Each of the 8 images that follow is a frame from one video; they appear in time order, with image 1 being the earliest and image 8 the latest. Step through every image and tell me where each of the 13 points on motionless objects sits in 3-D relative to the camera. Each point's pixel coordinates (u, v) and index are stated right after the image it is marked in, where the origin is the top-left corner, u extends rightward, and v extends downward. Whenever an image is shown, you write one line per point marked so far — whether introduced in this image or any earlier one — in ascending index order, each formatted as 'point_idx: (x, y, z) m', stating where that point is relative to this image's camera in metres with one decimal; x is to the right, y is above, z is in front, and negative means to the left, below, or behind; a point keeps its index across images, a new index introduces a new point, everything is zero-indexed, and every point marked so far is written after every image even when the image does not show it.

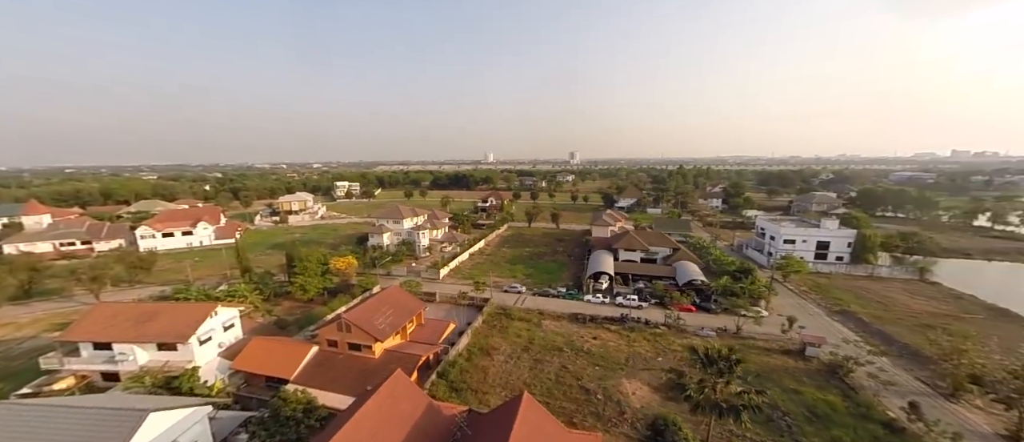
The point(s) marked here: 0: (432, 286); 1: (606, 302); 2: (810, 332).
0: (-4.6, -3.8, +19.2) m
1: (+4.9, -4.2, +17.5) m
2: (+12.6, -4.8, +14.1) m
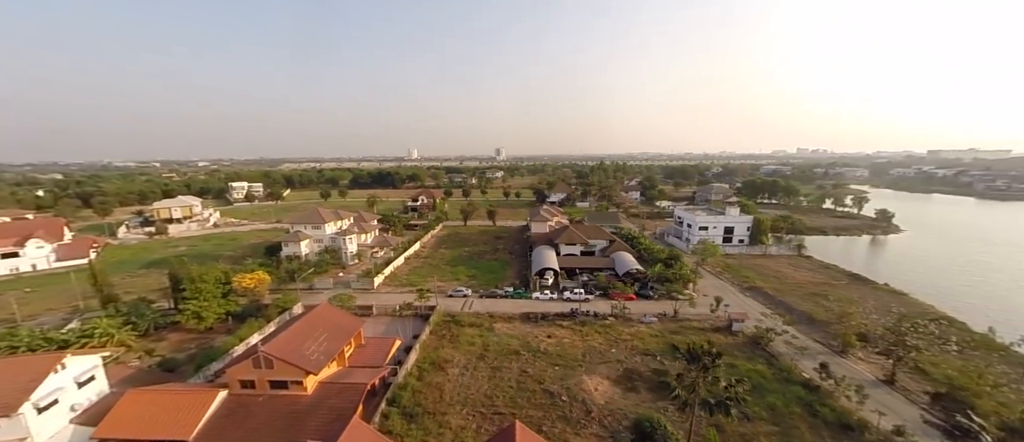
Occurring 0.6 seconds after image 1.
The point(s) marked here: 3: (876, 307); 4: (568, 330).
0: (-7.4, -4.0, +17.1) m
1: (+2.2, -4.0, +17.5) m
2: (+10.5, -4.2, +15.8) m
3: (+16.8, -4.0, +15.5) m
4: (+2.4, -4.8, +14.7) m
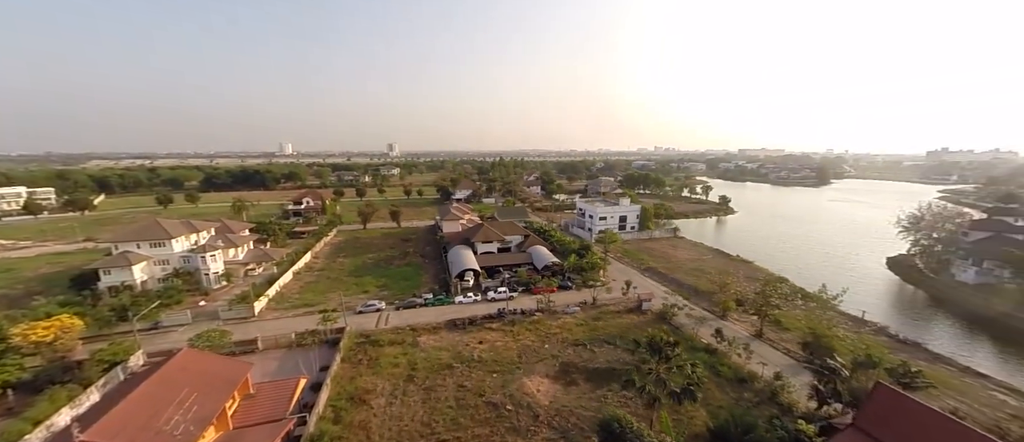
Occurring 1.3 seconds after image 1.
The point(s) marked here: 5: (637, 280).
0: (-10.8, -4.4, +13.6) m
1: (-1.7, -3.9, +16.7) m
2: (+6.7, -3.7, +17.6) m
3: (+12.9, -3.1, +19.1) m
4: (-0.6, -4.7, +14.1) m
5: (+7.1, -3.4, +19.0) m
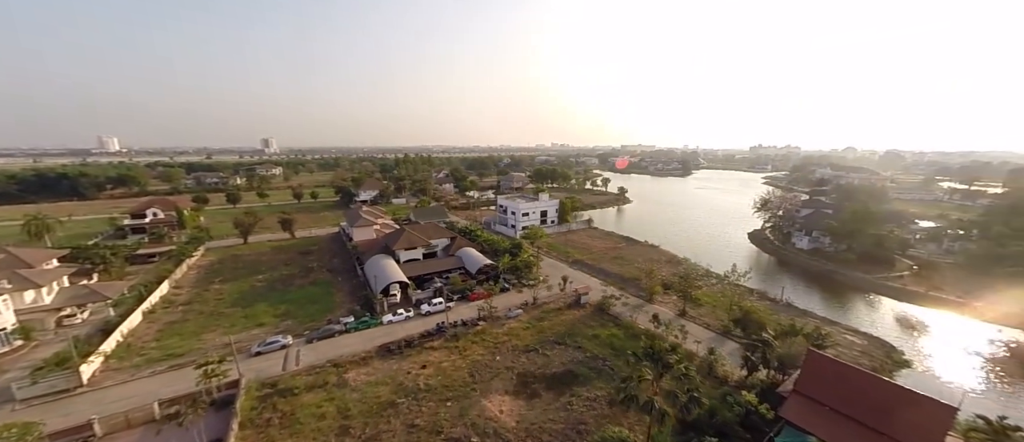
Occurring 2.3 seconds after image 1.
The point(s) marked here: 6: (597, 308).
0: (-12.3, -5.2, +9.3) m
1: (-4.4, -4.2, +14.8) m
2: (+3.4, -3.4, +17.9) m
3: (+8.8, -2.5, +21.0) m
4: (-2.6, -4.9, +12.6) m
5: (+3.3, -3.1, +19.3) m
6: (+4.0, -4.1, +15.7) m
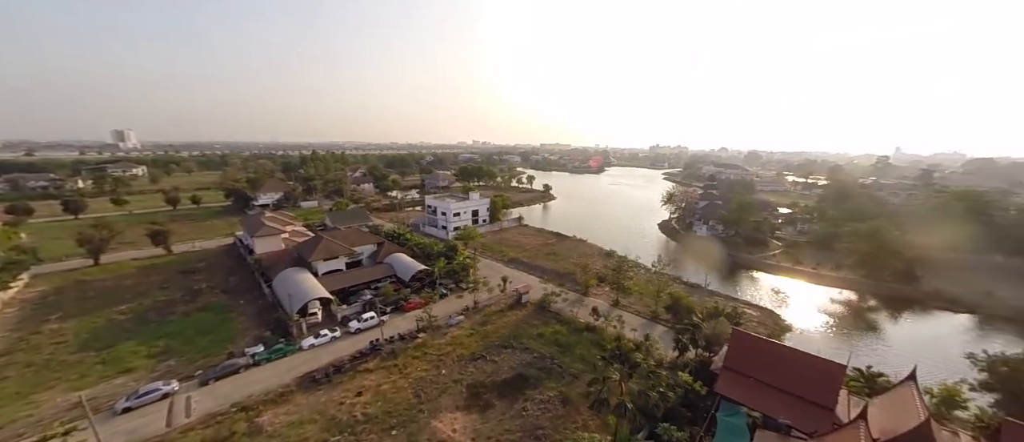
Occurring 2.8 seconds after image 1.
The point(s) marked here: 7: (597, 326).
0: (-13.1, -5.9, +5.9) m
1: (-6.7, -4.5, +13.0) m
2: (+0.2, -3.4, +17.8) m
3: (+4.7, -2.2, +22.0) m
4: (-4.5, -5.1, +11.3) m
5: (-0.3, -3.0, +19.2) m
6: (+1.3, -4.0, +15.8) m
7: (+3.5, -4.4, +14.0) m
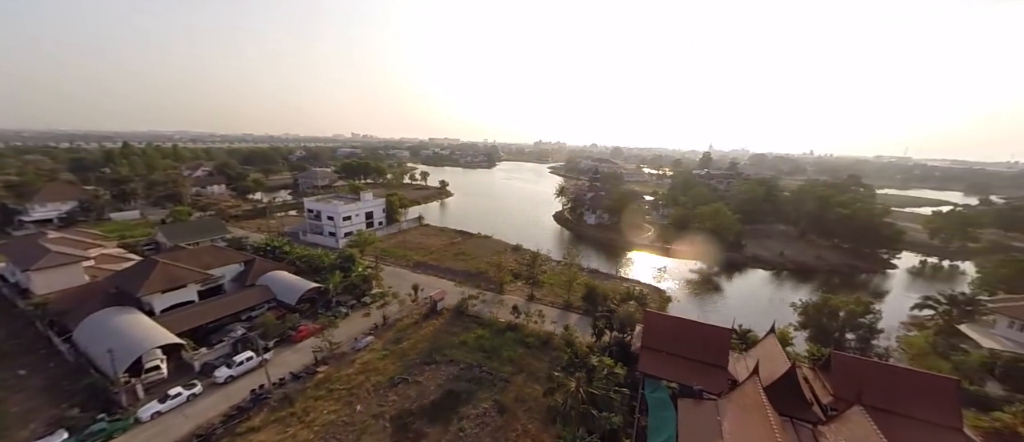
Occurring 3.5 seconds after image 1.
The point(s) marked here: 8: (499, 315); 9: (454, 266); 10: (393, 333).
0: (-13.0, -6.8, +1.2) m
1: (-9.2, -5.0, +9.9) m
2: (-4.2, -3.5, +16.5) m
3: (-1.2, -2.0, +21.9) m
4: (-6.5, -5.5, +8.9) m
5: (-5.0, -3.1, +17.7) m
6: (-2.5, -4.1, +15.0) m
7: (+0.3, -4.3, +14.0) m
8: (-0.6, -4.1, +14.7) m
9: (-3.4, -2.7, +19.8) m
10: (-4.7, -4.4, +13.3) m
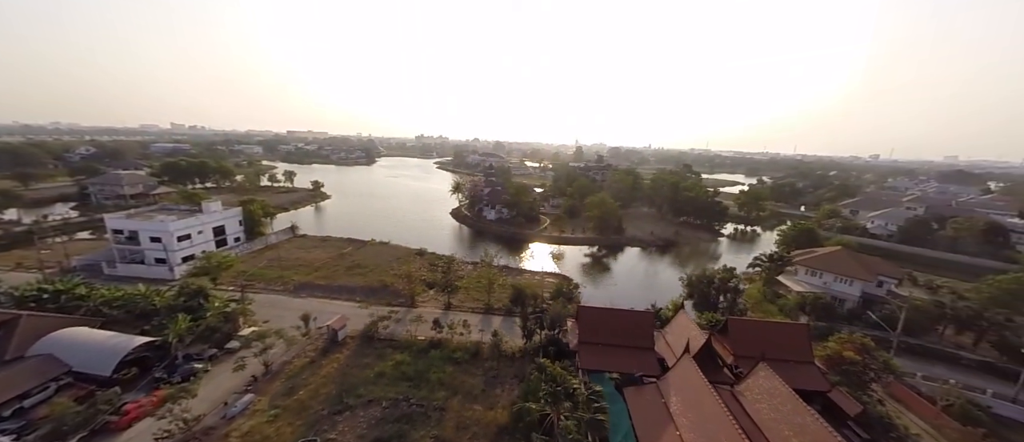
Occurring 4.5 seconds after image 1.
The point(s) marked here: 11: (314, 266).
0: (-10.8, -8.1, -3.7) m
1: (-10.1, -5.9, +5.7) m
2: (-7.7, -4.0, +13.6) m
3: (-6.8, -2.3, +19.6) m
4: (-7.2, -6.2, +5.7) m
5: (-8.9, -3.7, +14.4) m
6: (-5.6, -4.4, +12.7) m
7: (-2.7, -4.4, +12.6) m
8: (-3.7, -4.4, +13.1) m
9: (-8.1, -3.1, +16.9) m
10: (-7.1, -5.0, +10.4) m
11: (-11.4, -2.6, +19.3) m
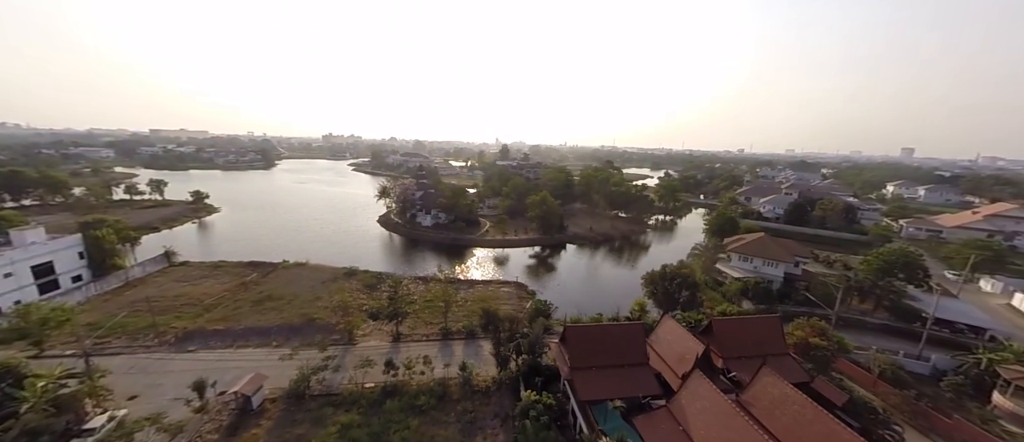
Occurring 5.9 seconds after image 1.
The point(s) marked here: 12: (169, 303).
0: (-7.6, -9.0, -7.4) m
1: (-9.2, -6.9, +1.9) m
2: (-8.7, -4.8, +10.1) m
3: (-9.2, -3.1, +16.1) m
4: (-6.4, -7.0, +2.6) m
5: (-10.0, -4.6, +10.6) m
6: (-6.4, -5.1, +9.7) m
7: (-3.5, -5.0, +10.3) m
8: (-4.7, -5.0, +10.5) m
9: (-9.9, -4.0, +13.2) m
10: (-7.3, -5.8, +7.1) m
11: (-13.6, -3.7, +14.9) m
12: (-15.2, -3.7, +14.9) m
